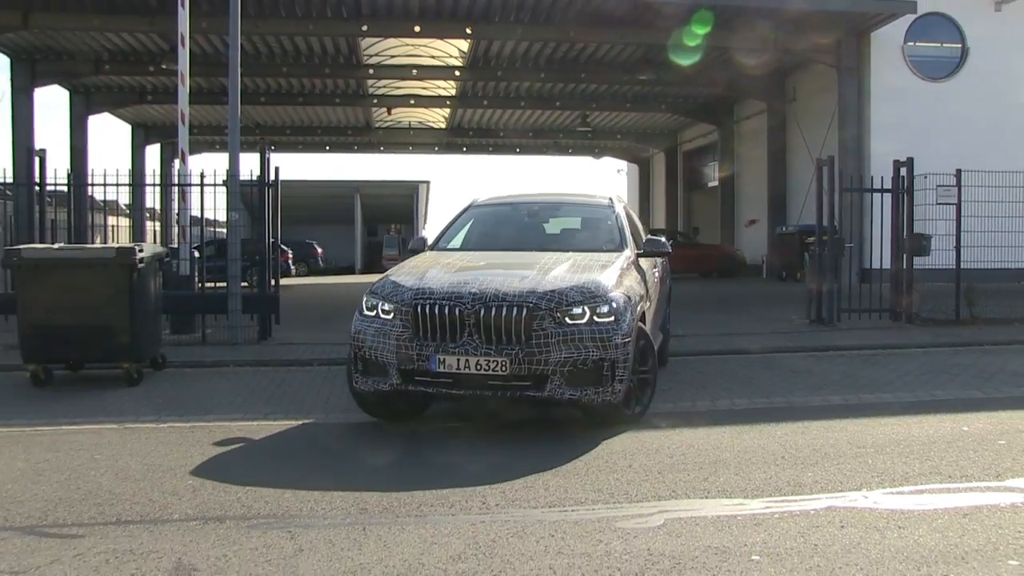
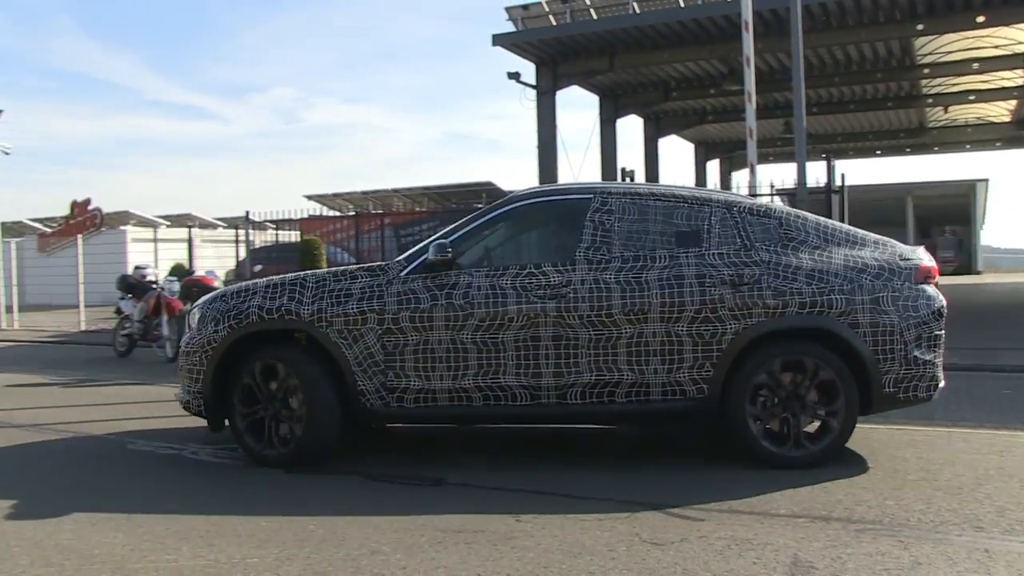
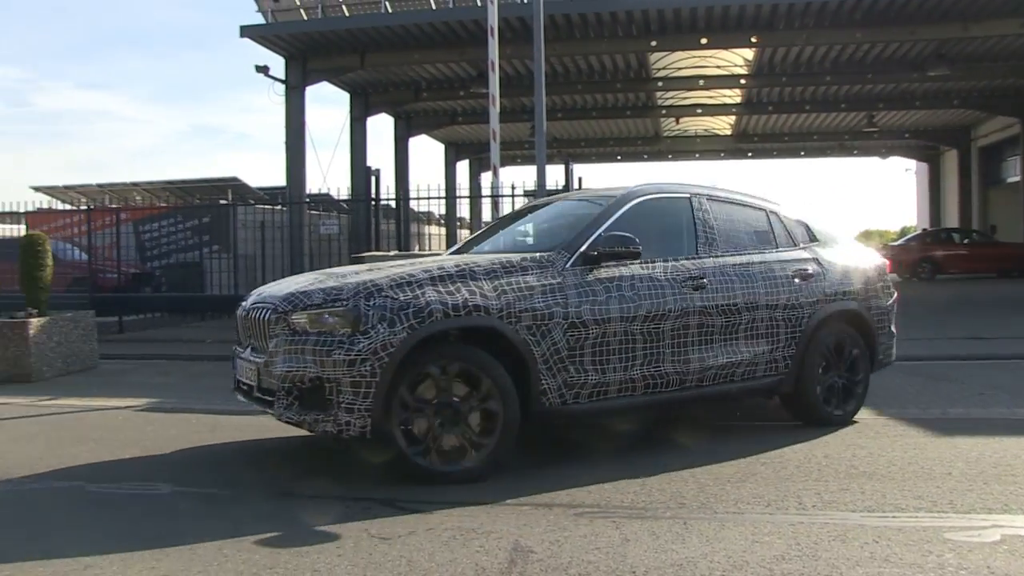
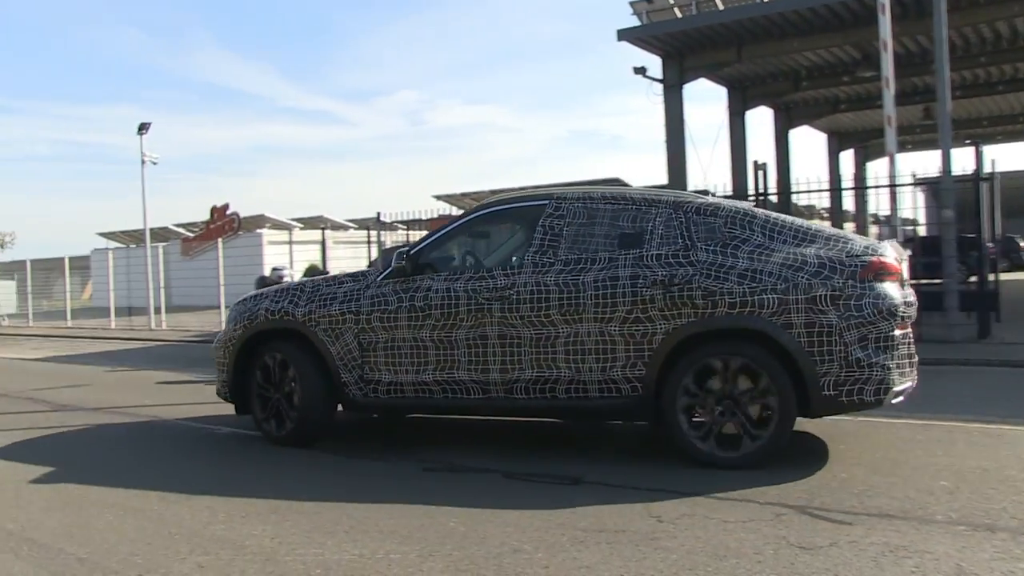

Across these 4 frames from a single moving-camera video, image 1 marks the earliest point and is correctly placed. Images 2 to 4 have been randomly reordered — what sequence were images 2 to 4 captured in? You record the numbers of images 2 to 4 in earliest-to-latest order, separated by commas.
3, 2, 4
